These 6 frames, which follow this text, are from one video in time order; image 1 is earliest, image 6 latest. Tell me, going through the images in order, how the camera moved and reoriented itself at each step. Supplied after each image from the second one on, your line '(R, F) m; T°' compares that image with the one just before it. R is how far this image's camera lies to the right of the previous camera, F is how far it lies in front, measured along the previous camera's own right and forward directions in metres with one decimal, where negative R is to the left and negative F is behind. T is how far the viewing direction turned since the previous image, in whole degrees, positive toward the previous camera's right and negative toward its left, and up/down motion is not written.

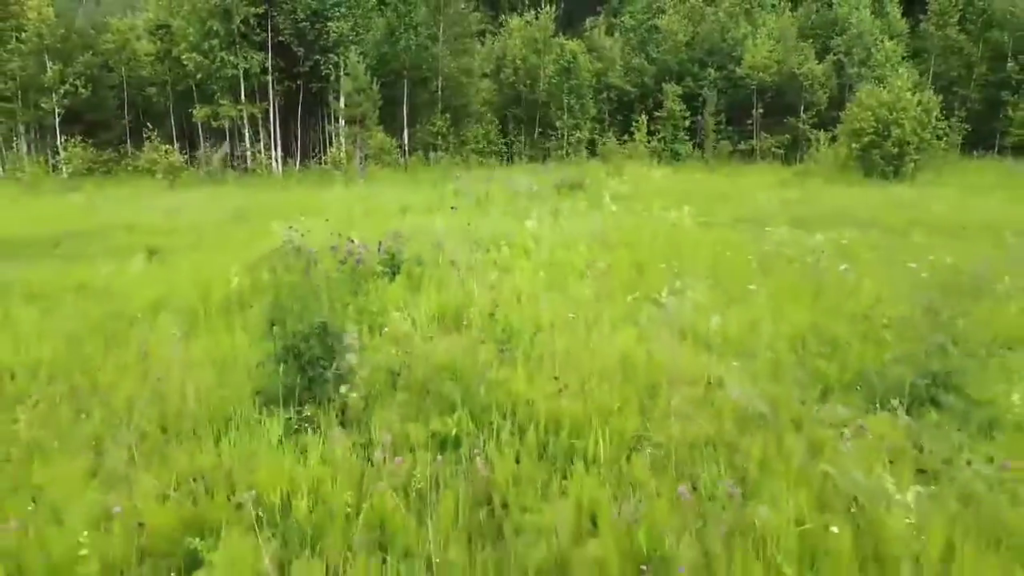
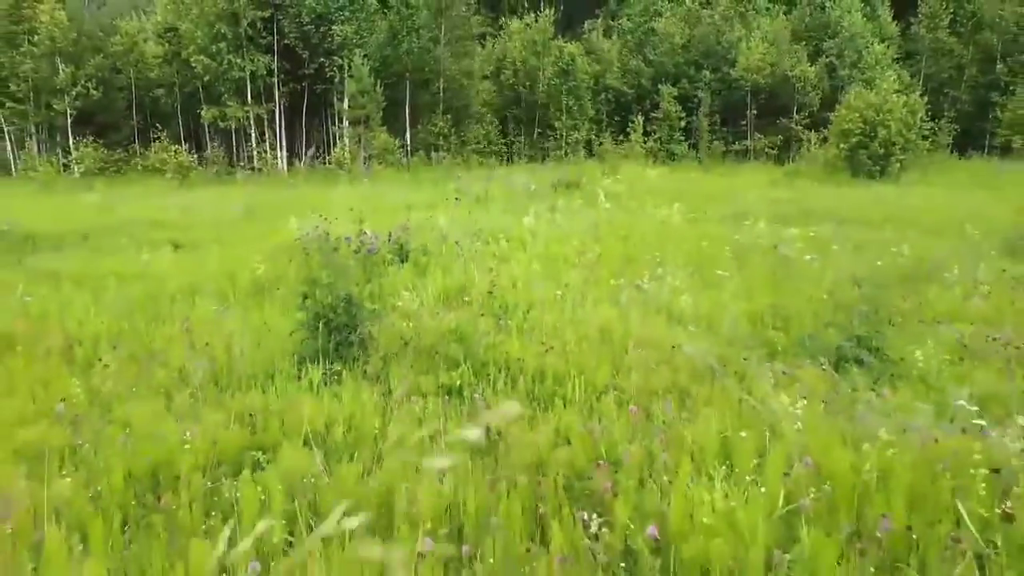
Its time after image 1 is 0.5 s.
(0.0, -0.4) m; 0°
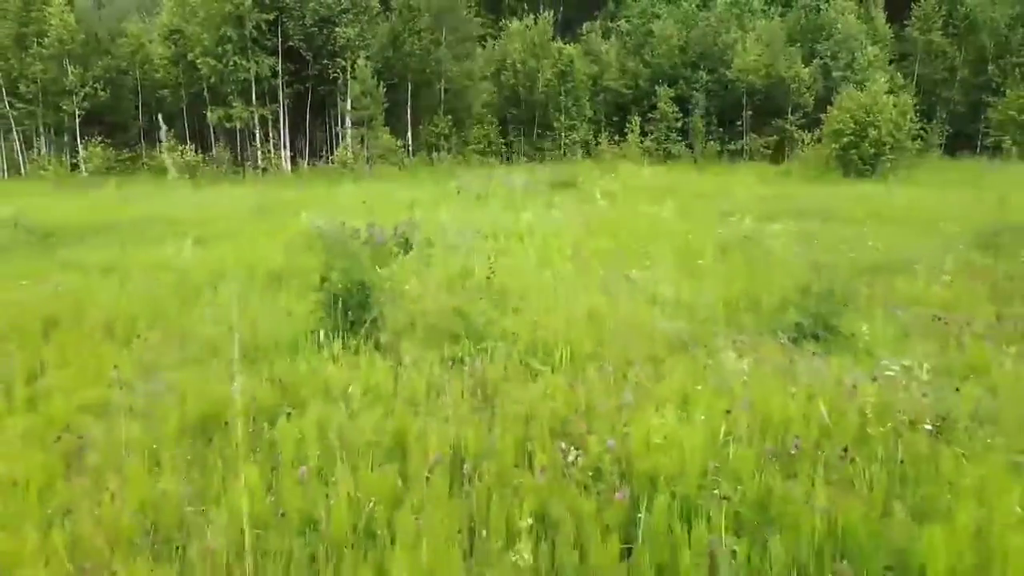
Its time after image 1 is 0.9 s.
(0.0, -0.3) m; 0°
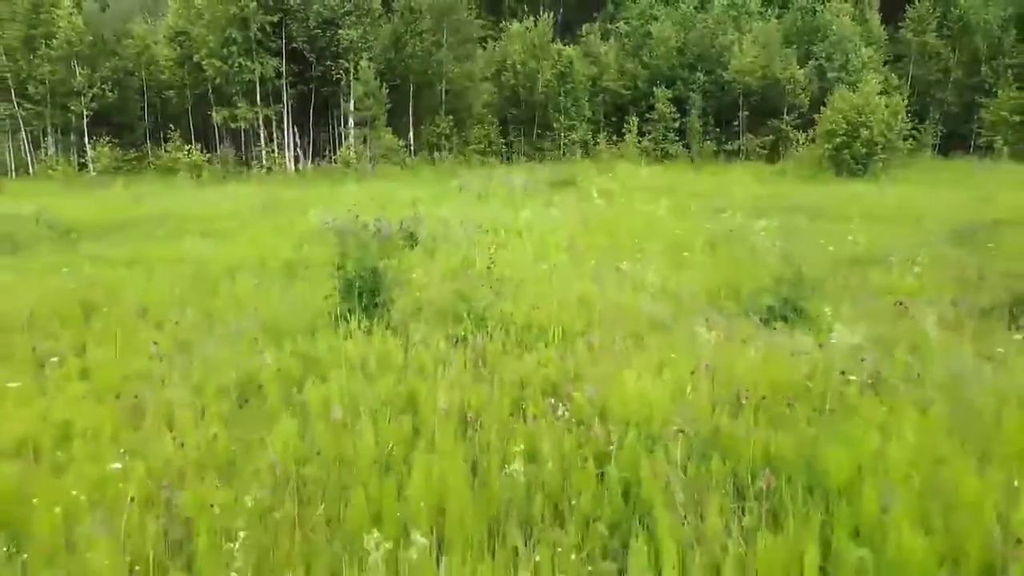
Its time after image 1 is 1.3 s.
(0.0, -0.3) m; 0°
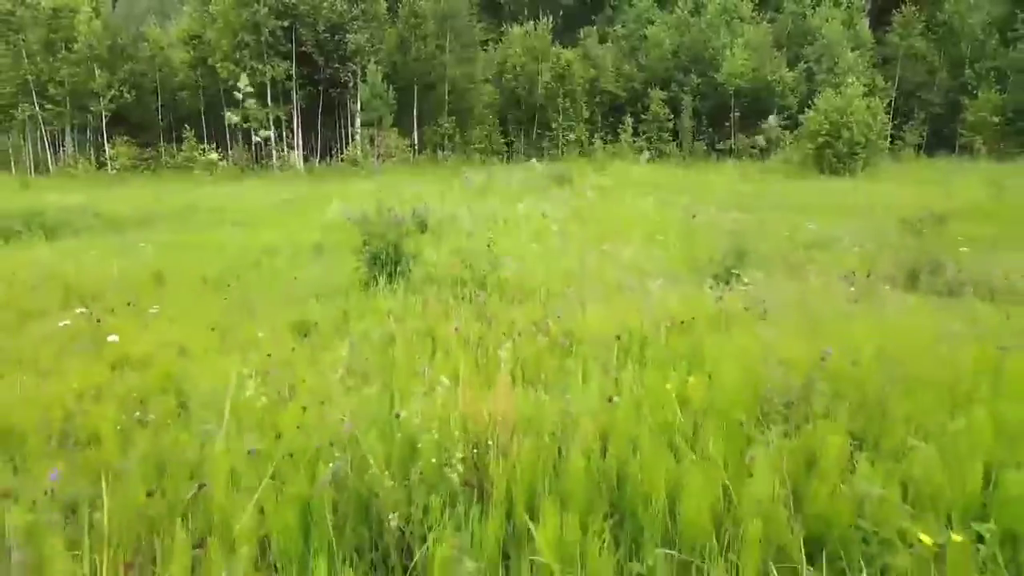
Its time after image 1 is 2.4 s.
(0.0, -0.7) m; 0°
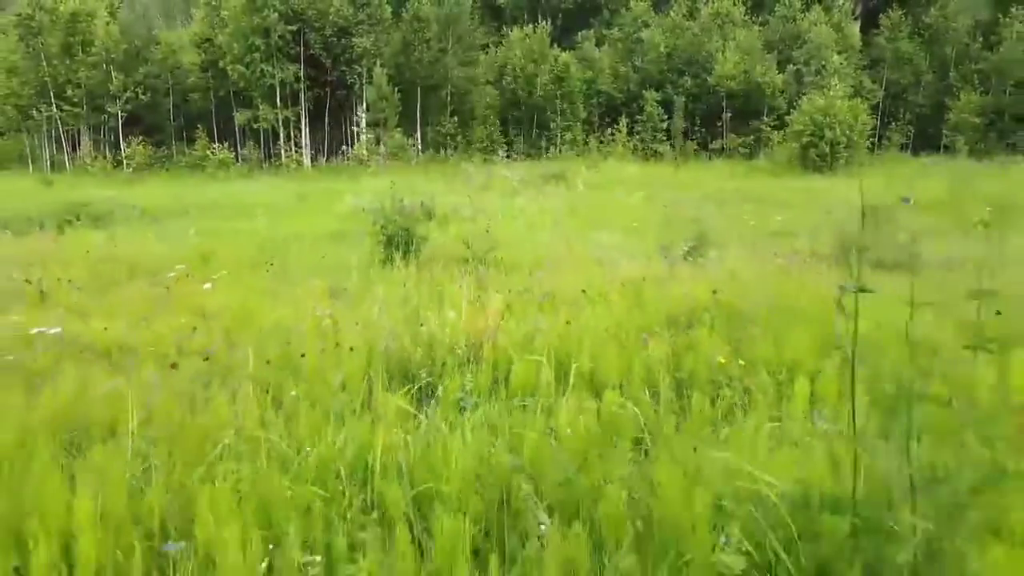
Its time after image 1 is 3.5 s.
(0.0, -0.6) m; 0°
